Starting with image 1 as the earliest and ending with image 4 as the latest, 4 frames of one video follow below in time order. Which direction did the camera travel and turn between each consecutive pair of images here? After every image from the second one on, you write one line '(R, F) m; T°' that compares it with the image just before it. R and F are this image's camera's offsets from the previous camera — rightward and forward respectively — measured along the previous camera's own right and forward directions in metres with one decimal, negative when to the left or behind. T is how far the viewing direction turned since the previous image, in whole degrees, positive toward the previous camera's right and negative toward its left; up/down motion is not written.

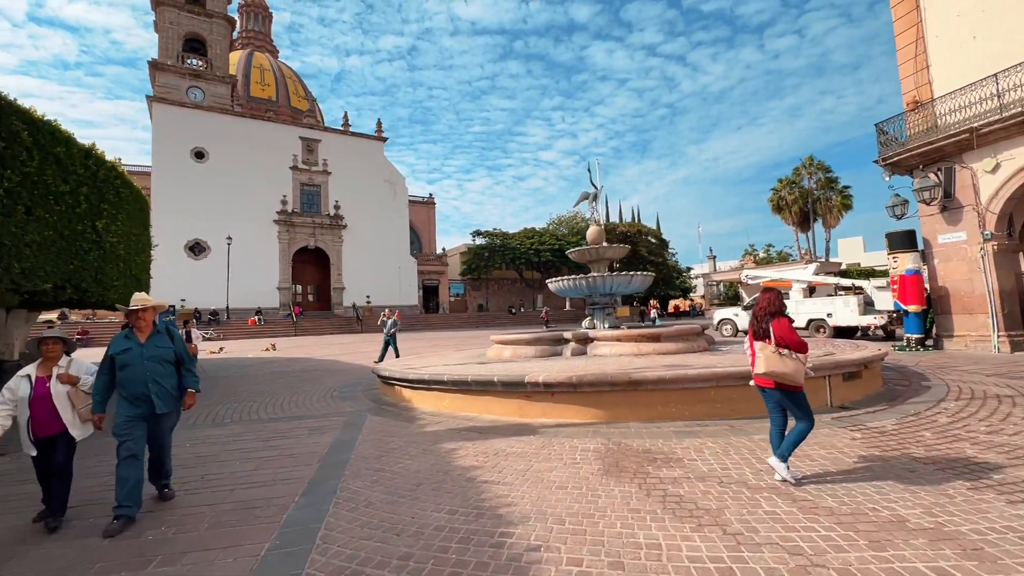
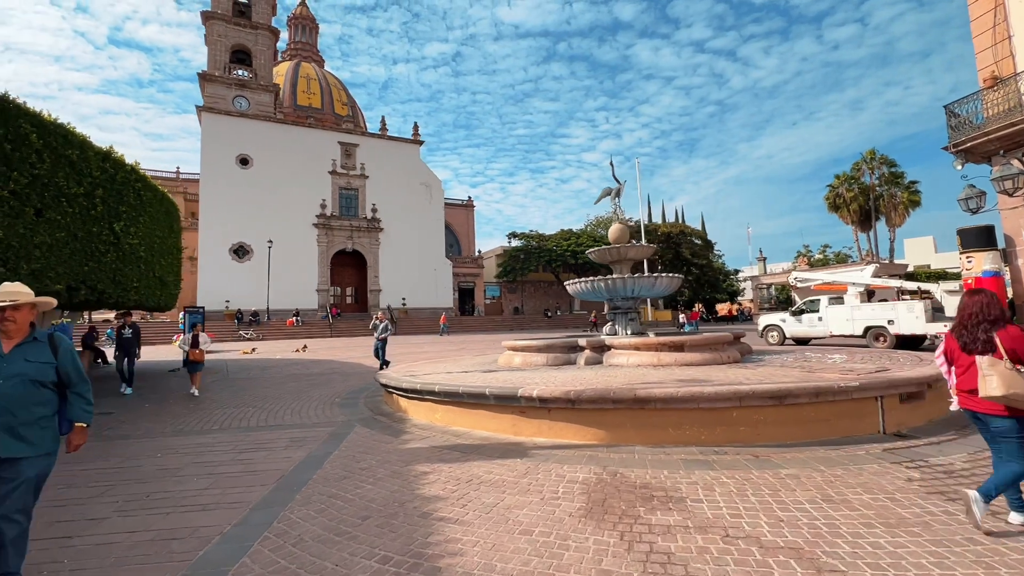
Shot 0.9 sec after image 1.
(+0.5, +0.6) m; -5°
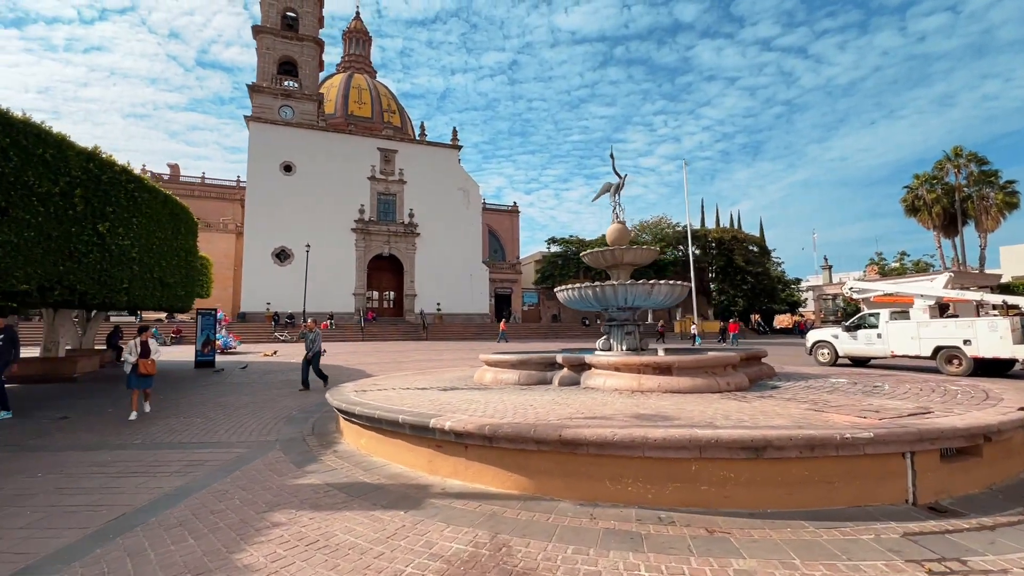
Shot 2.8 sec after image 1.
(+1.2, +1.0) m; -7°
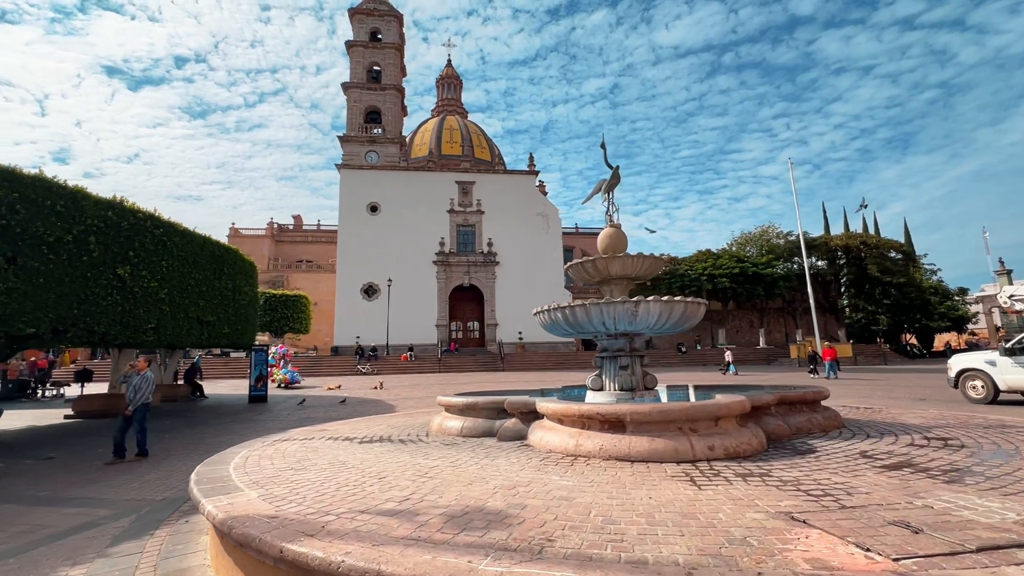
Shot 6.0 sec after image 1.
(+2.0, +1.6) m; -13°
